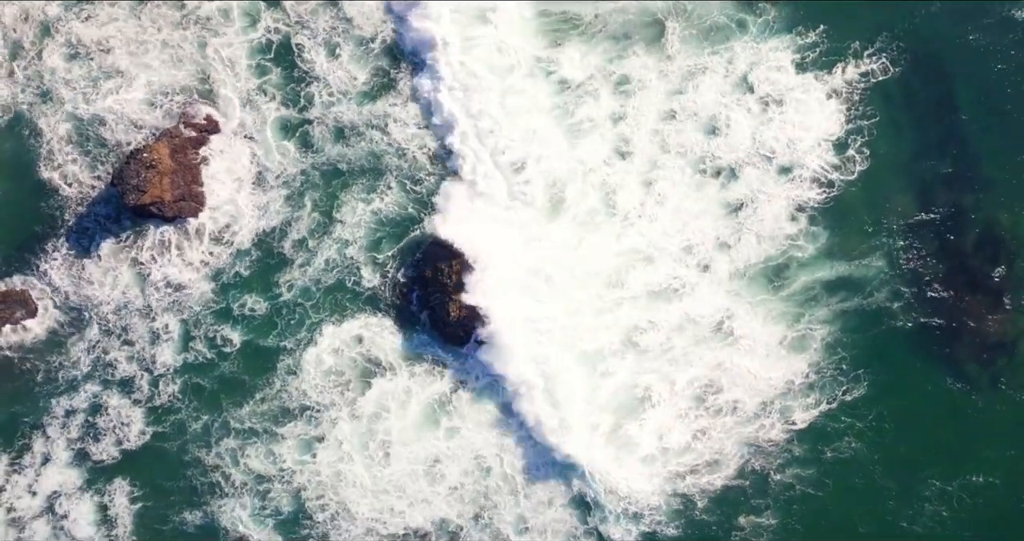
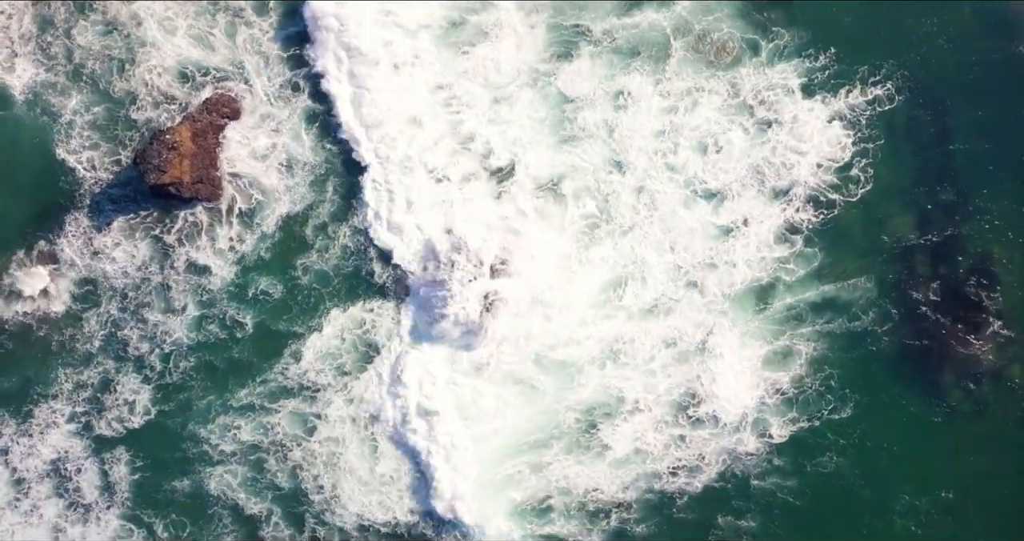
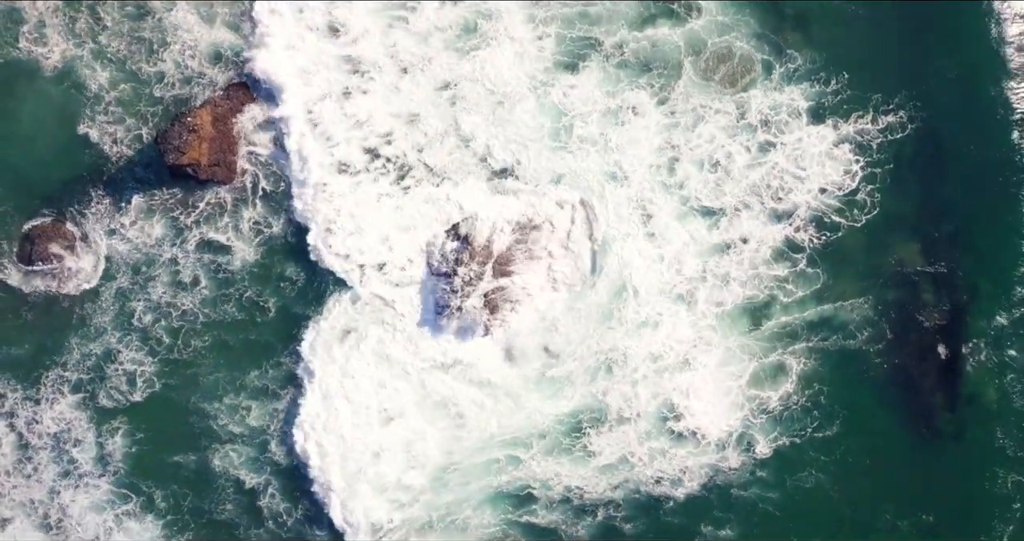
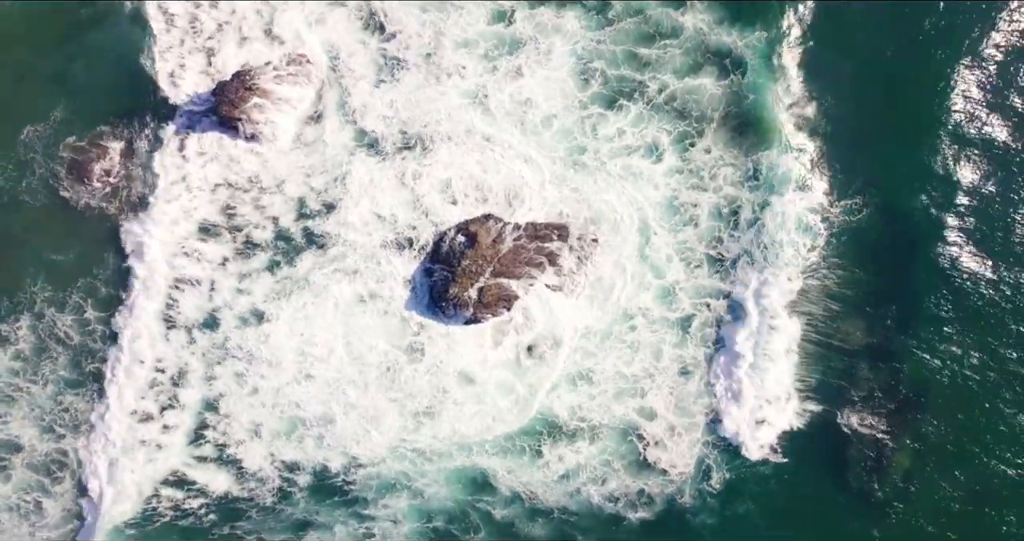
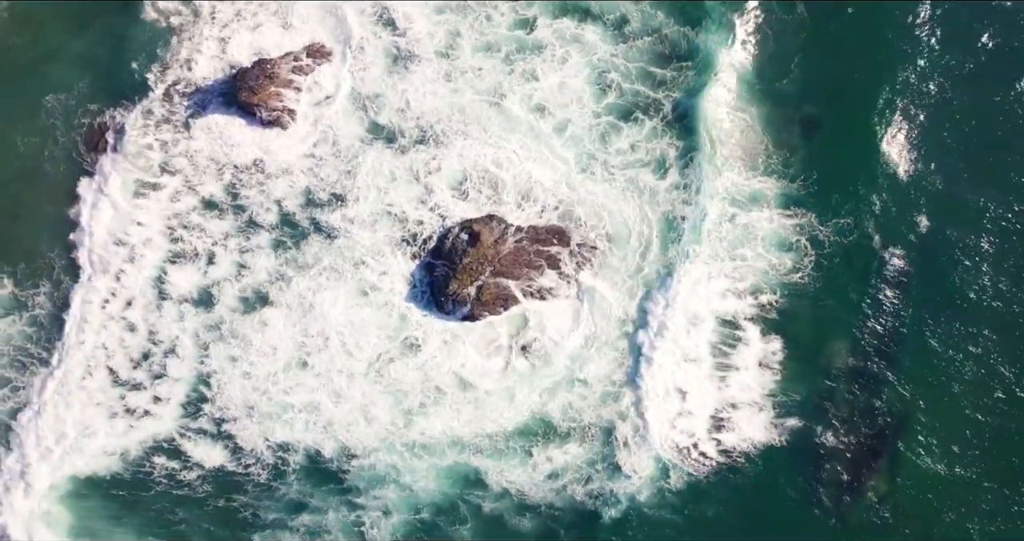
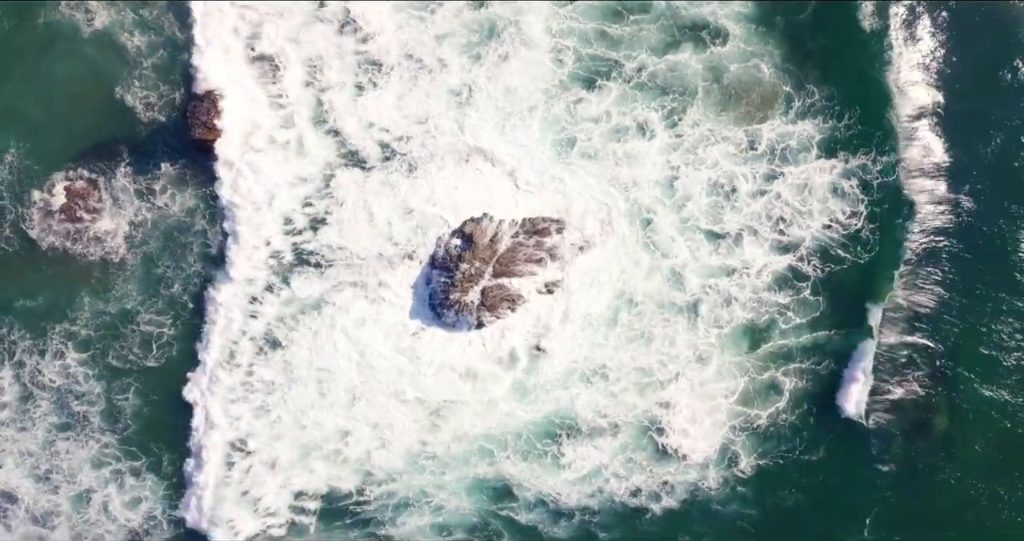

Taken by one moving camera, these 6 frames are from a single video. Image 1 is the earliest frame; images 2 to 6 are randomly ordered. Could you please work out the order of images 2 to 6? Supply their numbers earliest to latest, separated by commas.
2, 3, 6, 4, 5
